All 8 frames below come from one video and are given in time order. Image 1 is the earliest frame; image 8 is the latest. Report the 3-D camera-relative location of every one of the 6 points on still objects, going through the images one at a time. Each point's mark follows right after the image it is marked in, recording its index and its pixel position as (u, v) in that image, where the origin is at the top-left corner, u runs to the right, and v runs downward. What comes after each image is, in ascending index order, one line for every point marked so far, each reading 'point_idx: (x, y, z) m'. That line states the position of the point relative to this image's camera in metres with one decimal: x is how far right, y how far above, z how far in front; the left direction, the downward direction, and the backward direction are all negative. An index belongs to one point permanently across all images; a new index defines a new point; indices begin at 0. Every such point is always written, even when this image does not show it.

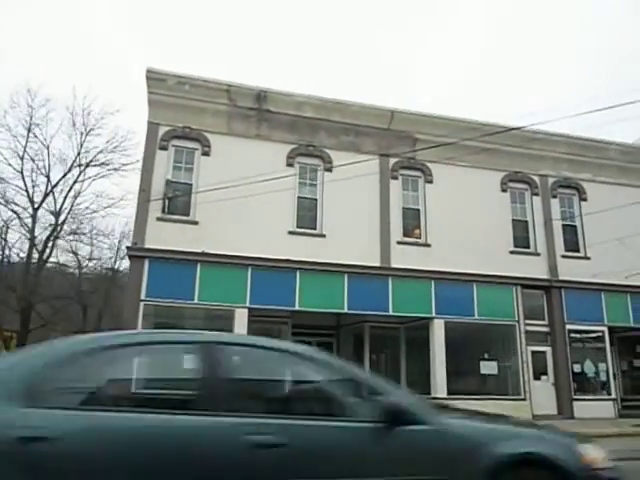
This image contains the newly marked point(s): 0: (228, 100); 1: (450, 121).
0: (-2.6, +4.0, +15.3) m
1: (+4.1, +3.7, +16.7) m
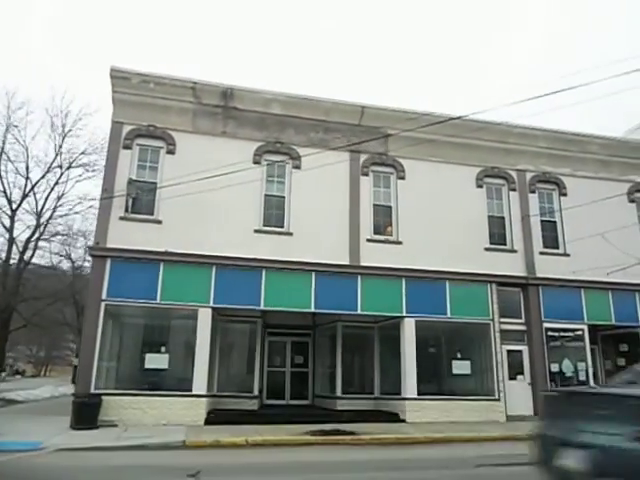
0: (-3.6, +4.0, +15.2) m
1: (+3.2, +3.8, +16.4) m
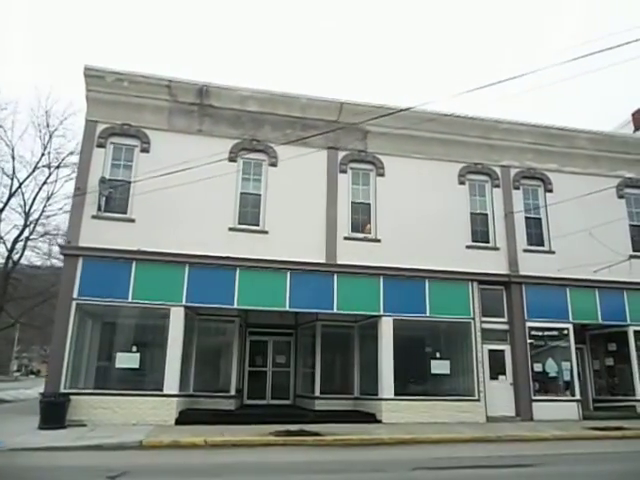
0: (-4.3, +4.1, +15.1) m
1: (+2.5, +3.9, +16.1) m
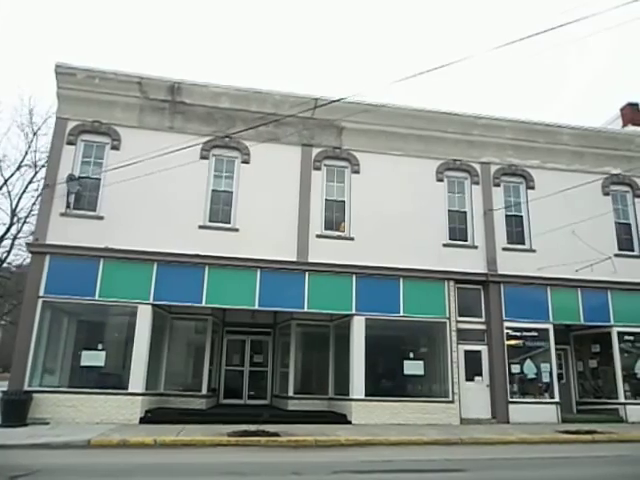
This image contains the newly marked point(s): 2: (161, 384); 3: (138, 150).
0: (-5.1, +4.1, +15.0) m
1: (+1.7, +4.0, +15.9) m
2: (-4.5, -4.1, +15.0) m
3: (-5.1, +2.5, +14.9) m
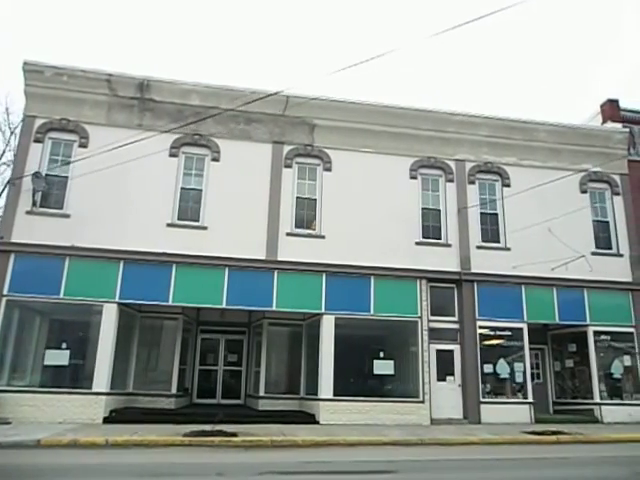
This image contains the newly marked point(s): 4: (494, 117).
0: (-5.9, +4.2, +14.9) m
1: (+0.9, +4.0, +15.7) m
2: (-5.3, -4.0, +14.9) m
3: (-5.9, +2.5, +14.7) m
4: (+5.3, +3.8, +16.4) m
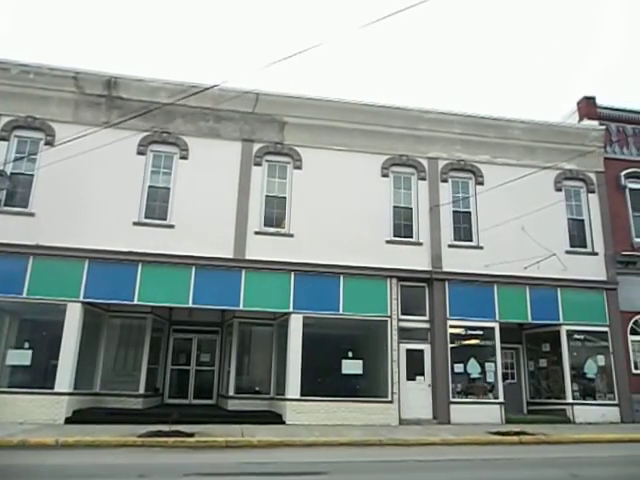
0: (-6.8, +4.2, +14.8) m
1: (0.0, +4.0, +15.6) m
2: (-6.2, -4.0, +14.8) m
3: (-6.8, +2.6, +14.6) m
4: (+4.5, +3.8, +16.2) m
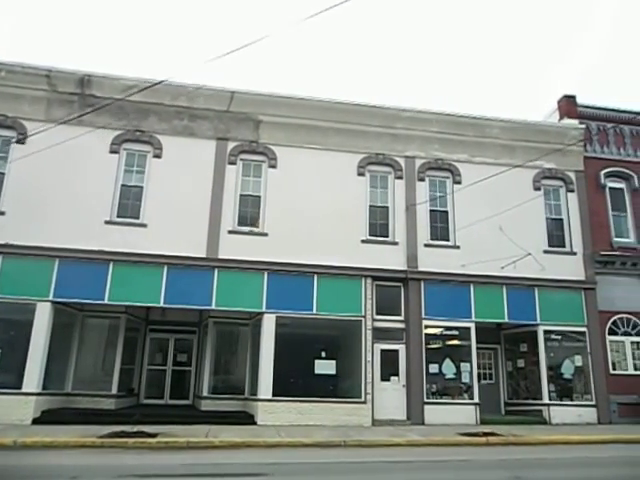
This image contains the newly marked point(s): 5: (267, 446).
0: (-7.5, +4.2, +14.7) m
1: (-0.7, +4.1, +15.4) m
2: (-6.9, -4.0, +14.7) m
3: (-7.5, +2.6, +14.5) m
4: (+3.8, +3.8, +16.1) m
5: (-1.0, -4.0, +10.4) m
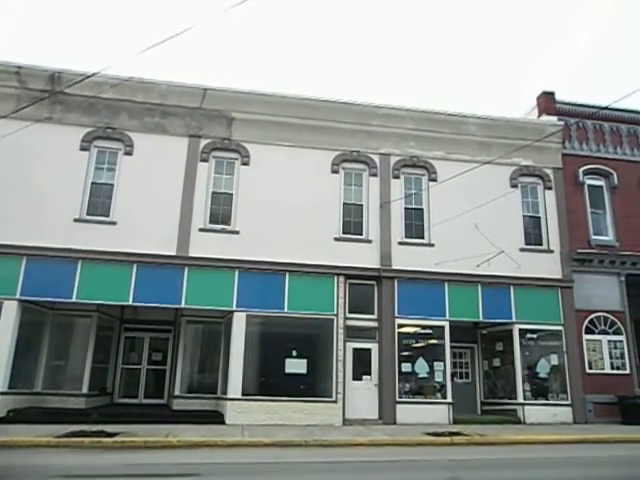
0: (-8.3, +4.3, +14.6) m
1: (-1.5, +4.1, +15.3) m
2: (-7.7, -3.9, +14.6) m
3: (-8.3, +2.7, +14.4) m
4: (+3.0, +3.9, +16.0) m
5: (-1.8, -4.0, +10.3) m
